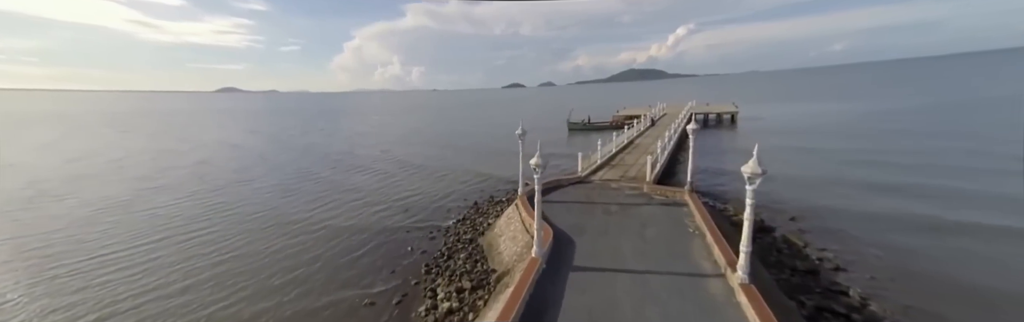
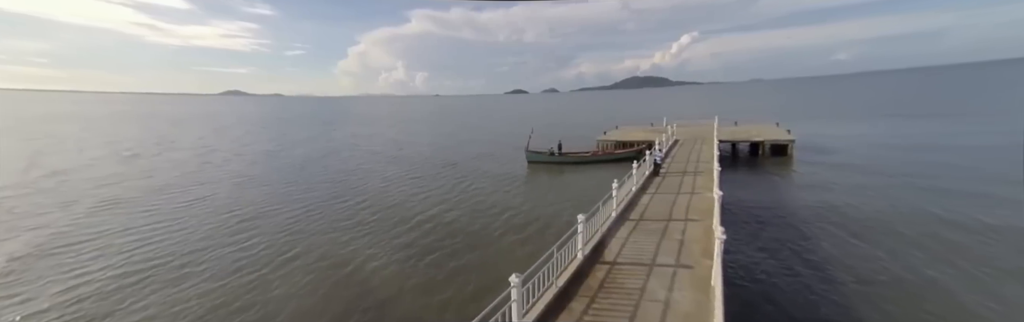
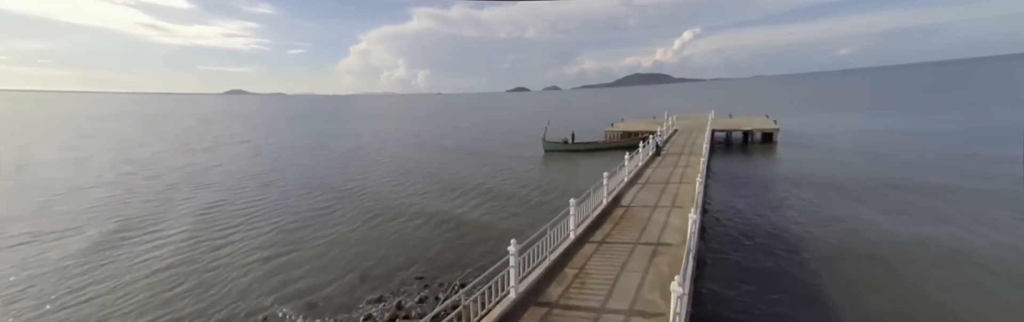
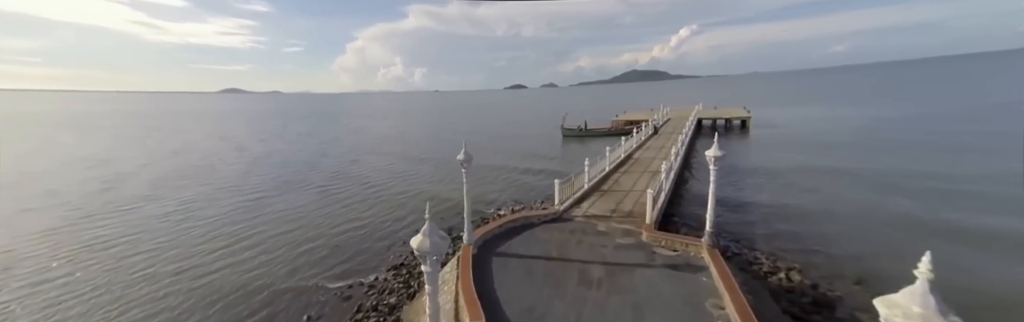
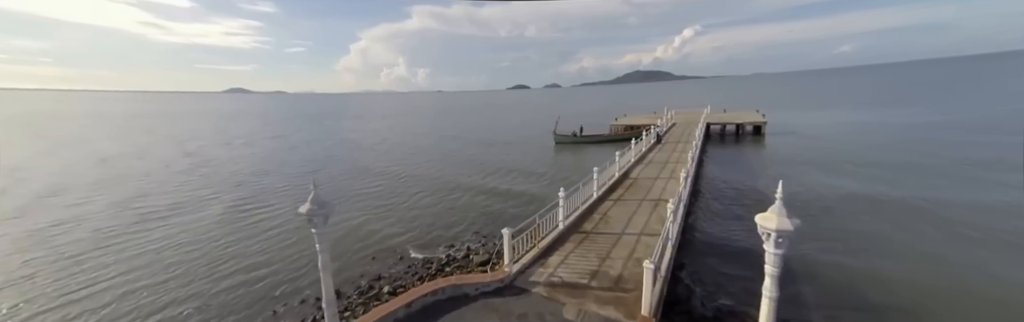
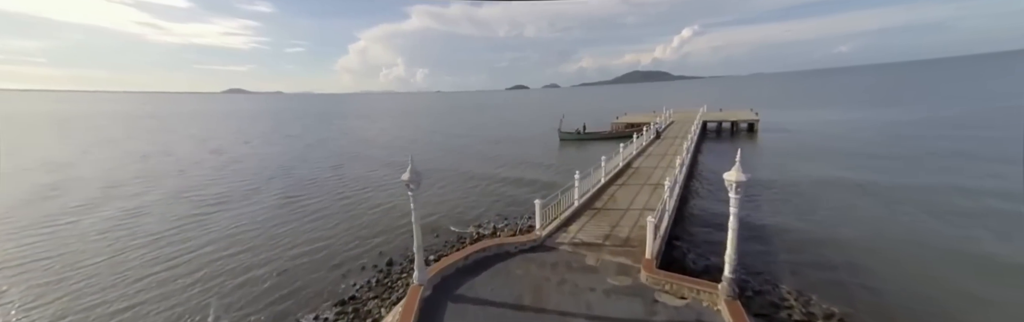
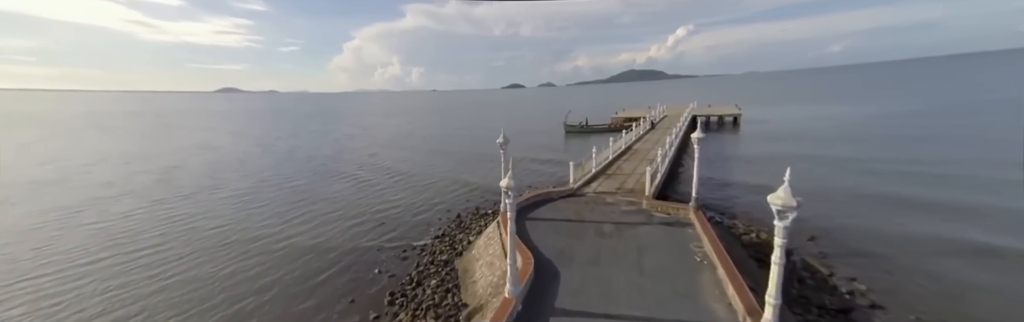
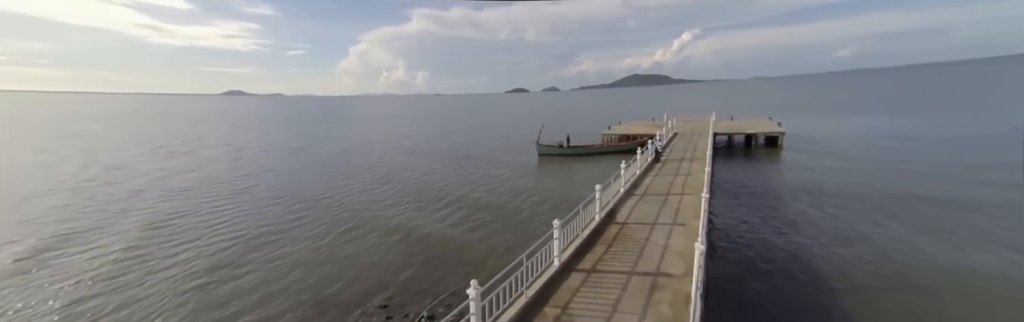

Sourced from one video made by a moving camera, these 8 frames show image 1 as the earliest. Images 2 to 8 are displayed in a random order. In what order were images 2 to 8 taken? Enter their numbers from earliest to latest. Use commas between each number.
7, 4, 6, 5, 3, 8, 2
